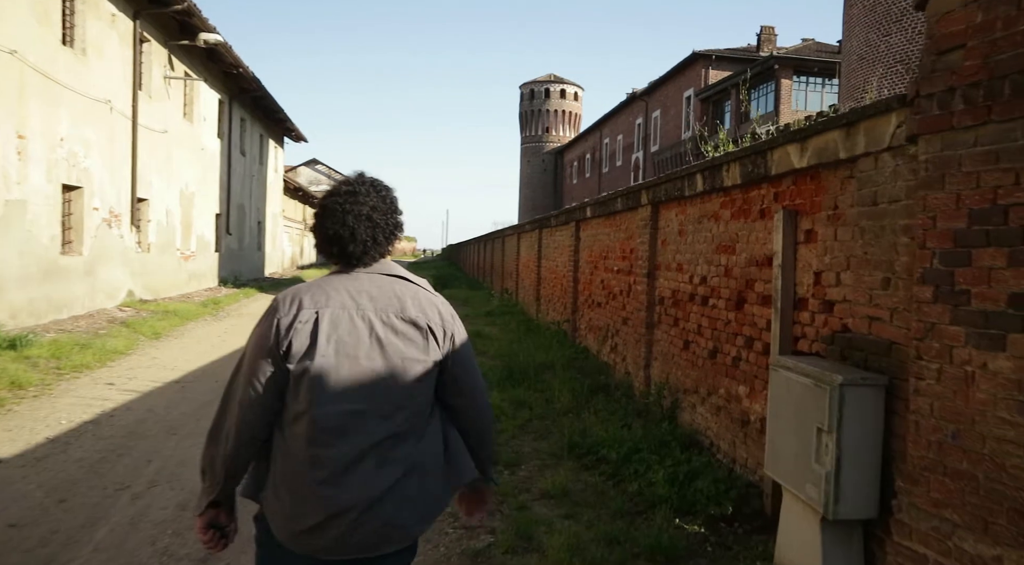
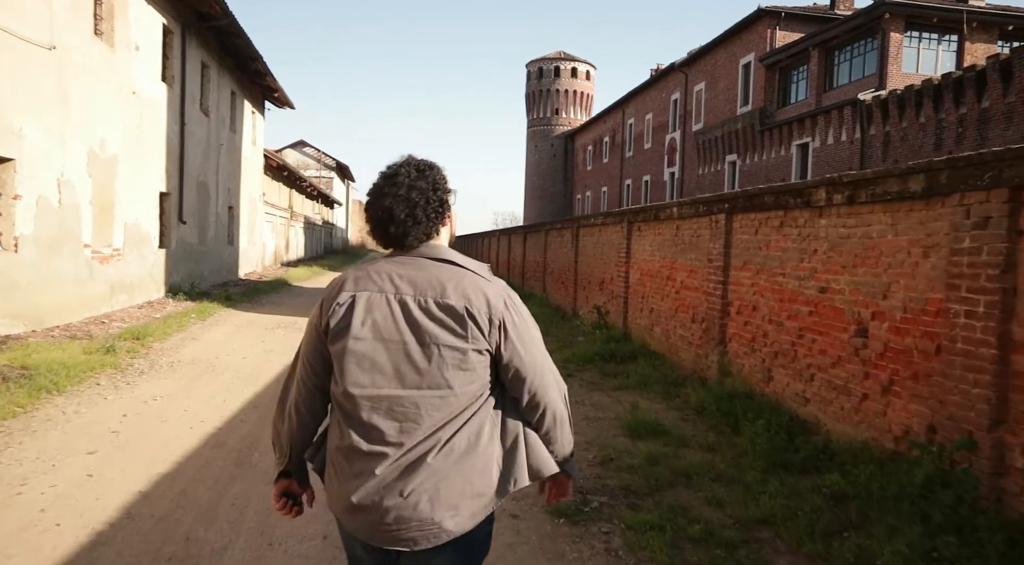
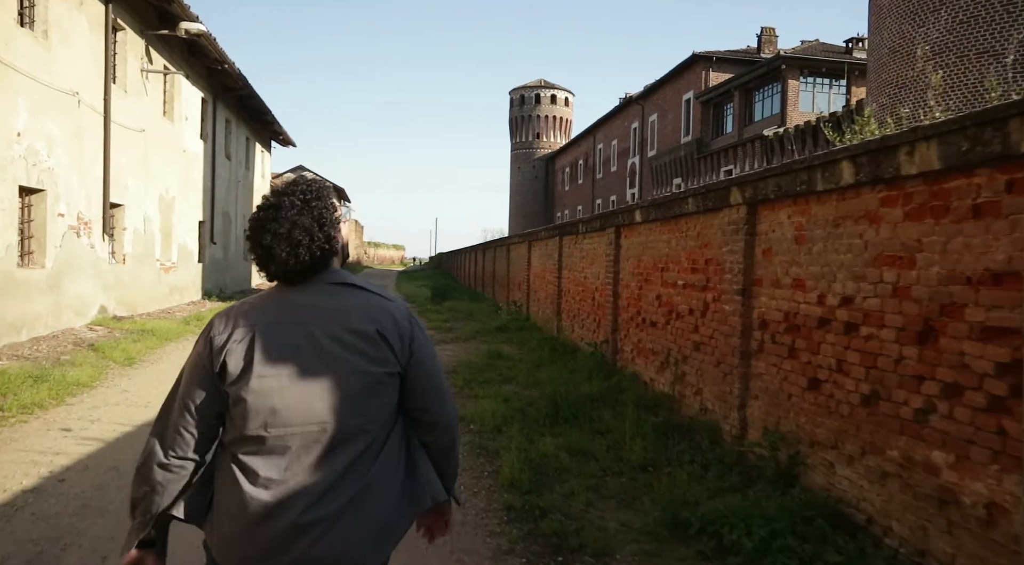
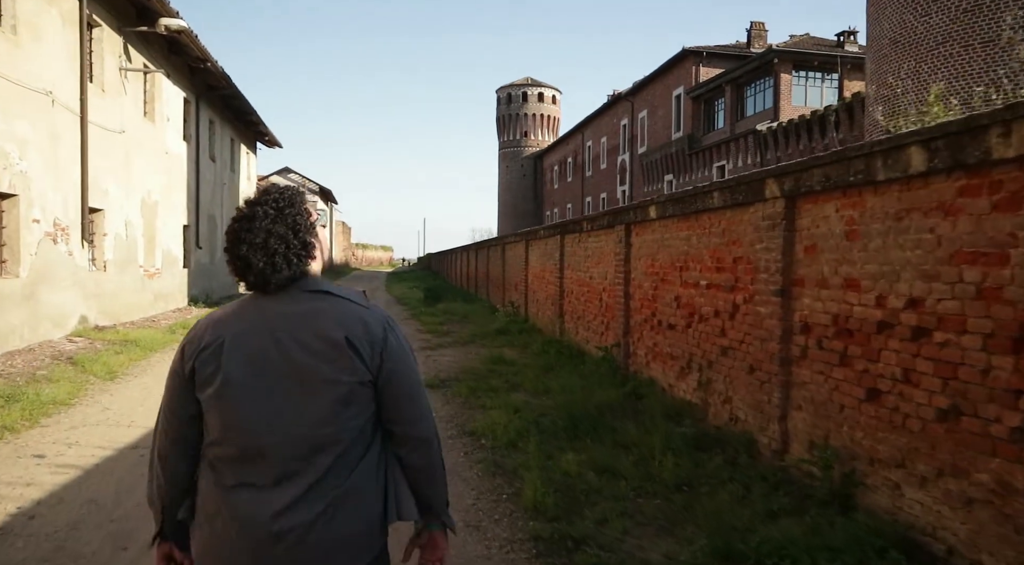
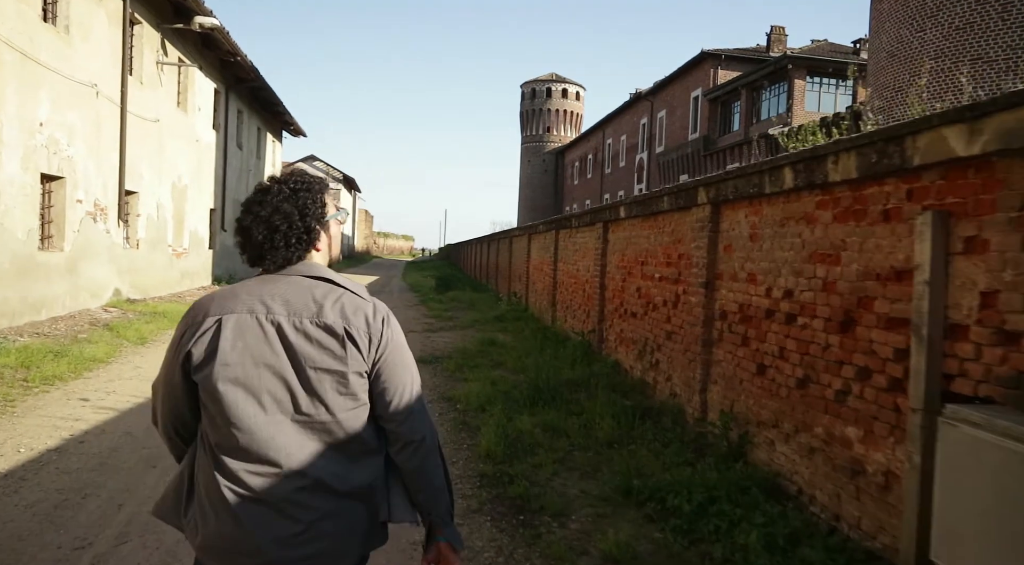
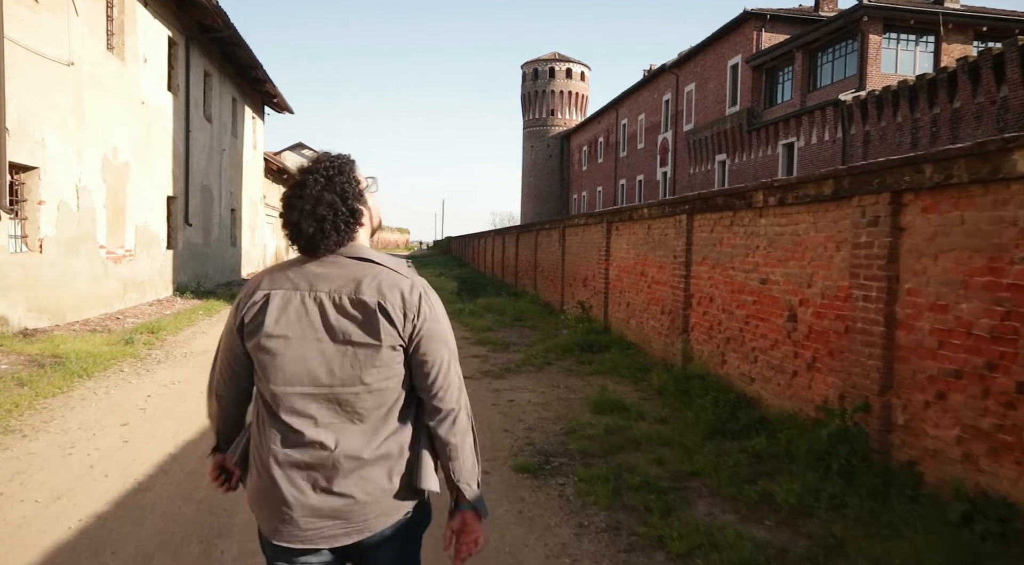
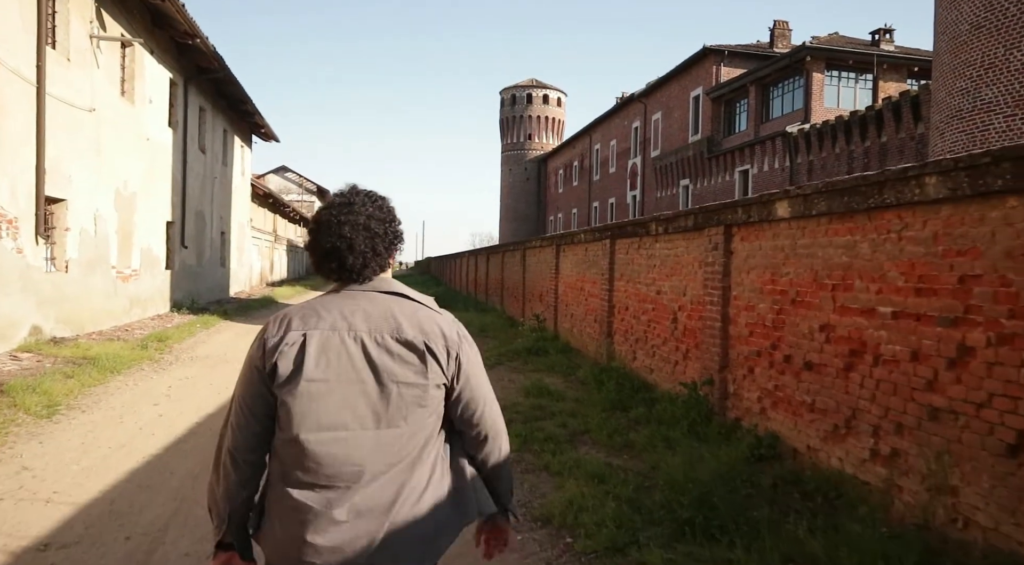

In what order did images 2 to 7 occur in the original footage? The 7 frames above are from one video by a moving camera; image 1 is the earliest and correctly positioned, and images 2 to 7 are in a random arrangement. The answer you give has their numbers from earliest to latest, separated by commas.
5, 3, 4, 7, 6, 2
